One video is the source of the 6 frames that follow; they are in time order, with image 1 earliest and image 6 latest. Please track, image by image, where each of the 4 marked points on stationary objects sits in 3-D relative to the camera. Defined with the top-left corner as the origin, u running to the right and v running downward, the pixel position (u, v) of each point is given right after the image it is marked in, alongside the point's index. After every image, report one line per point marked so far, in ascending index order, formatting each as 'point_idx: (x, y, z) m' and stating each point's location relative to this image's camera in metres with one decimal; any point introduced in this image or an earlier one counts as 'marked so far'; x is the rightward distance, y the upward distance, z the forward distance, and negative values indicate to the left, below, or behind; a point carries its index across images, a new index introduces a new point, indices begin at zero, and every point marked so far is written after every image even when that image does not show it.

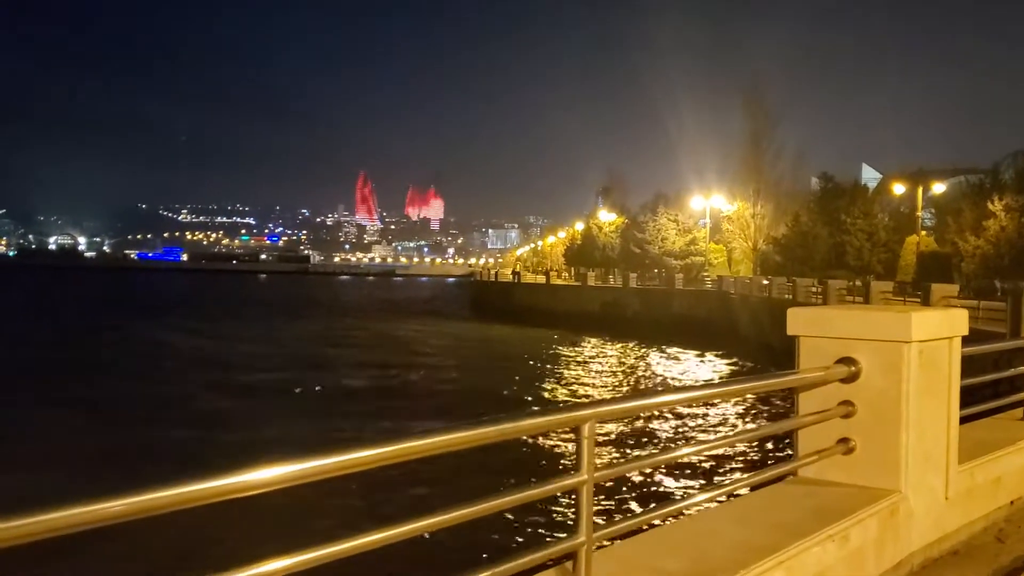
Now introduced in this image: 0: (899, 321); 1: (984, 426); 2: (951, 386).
0: (+1.8, -0.1, +4.8) m
1: (+3.1, -0.9, +6.9) m
2: (+2.2, -0.5, +5.2) m
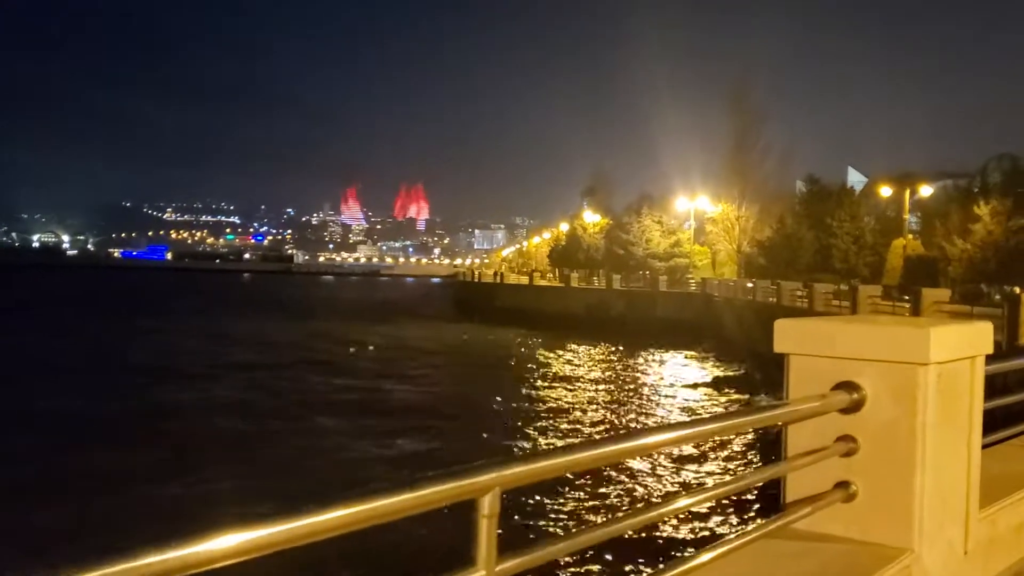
0: (+1.5, -0.2, +3.8) m
1: (+2.8, -1.0, +6.0) m
2: (+1.9, -0.5, +4.2) m
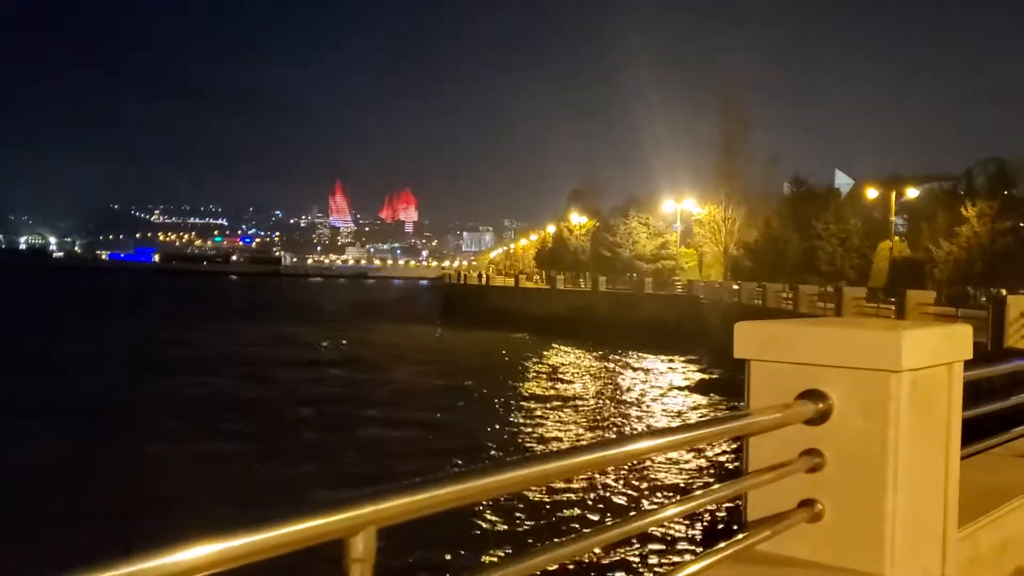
0: (+1.2, -0.2, +3.5) m
1: (+2.5, -1.0, +5.6) m
2: (+1.6, -0.5, +3.9) m
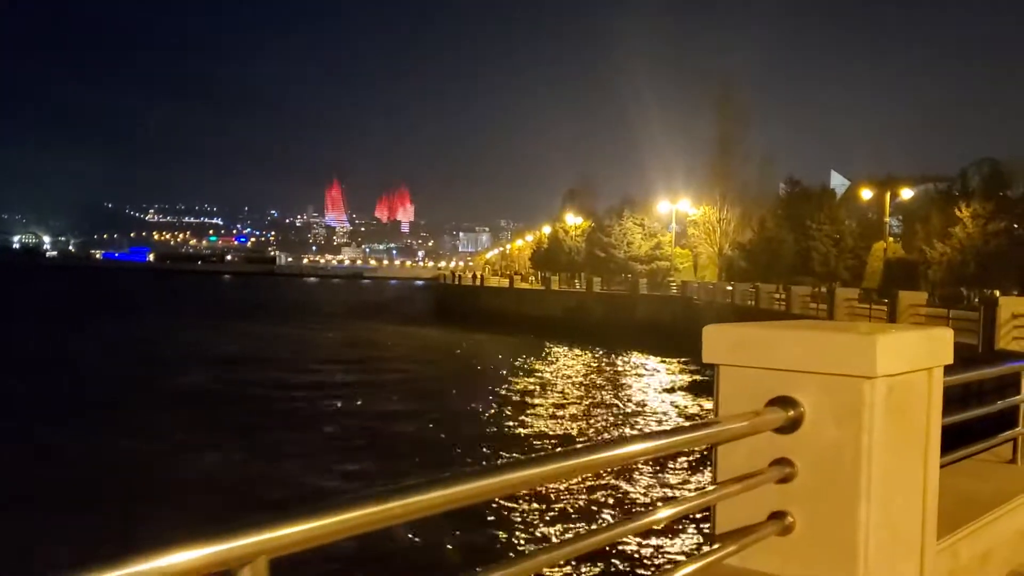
0: (+1.1, -0.2, +3.3) m
1: (+2.4, -1.0, +5.5) m
2: (+1.5, -0.5, +3.7) m
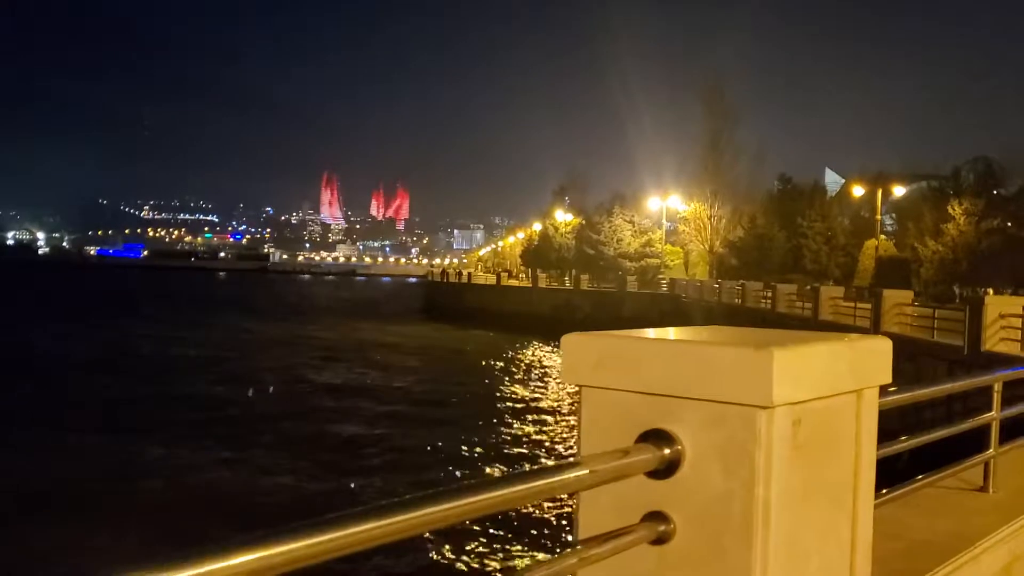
0: (+0.5, -0.2, +2.4) m
1: (+1.8, -1.0, +4.6) m
2: (+1.0, -0.5, +2.9) m
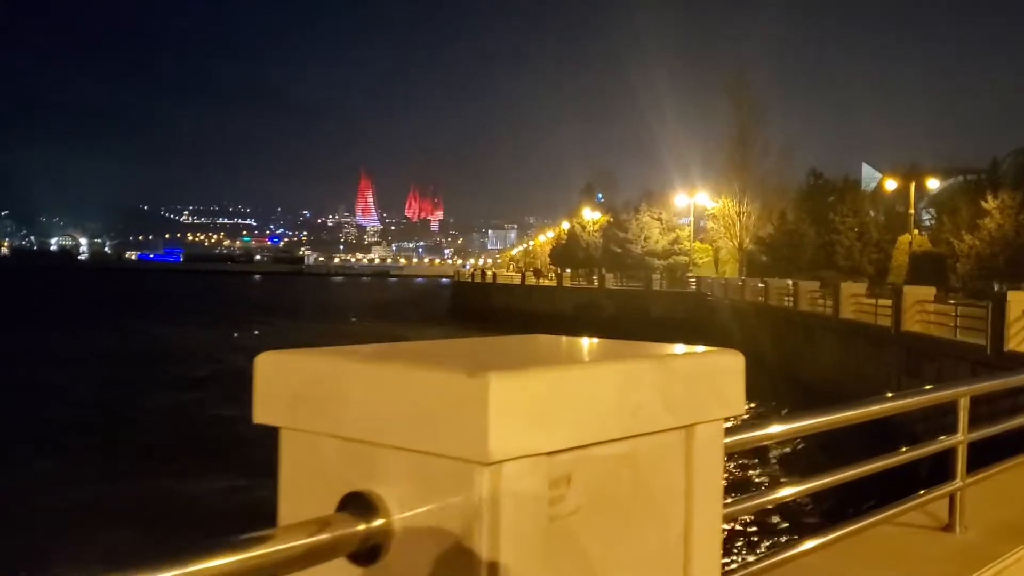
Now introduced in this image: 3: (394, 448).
0: (-0.1, -0.2, +1.6) m
1: (+1.3, -0.9, +3.8) m
2: (+0.4, -0.5, +2.0) m
3: (-0.2, -0.3, +1.7) m
